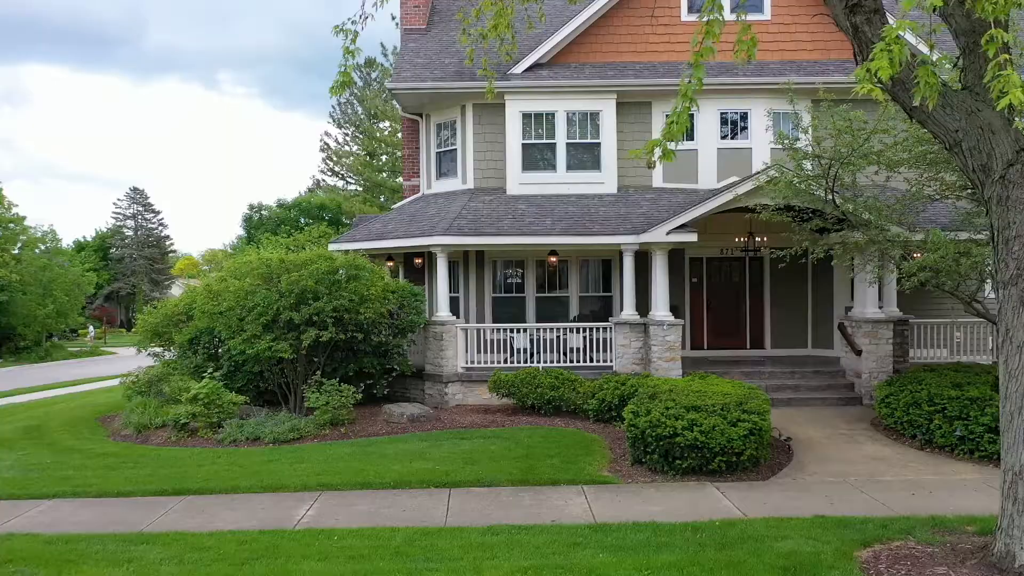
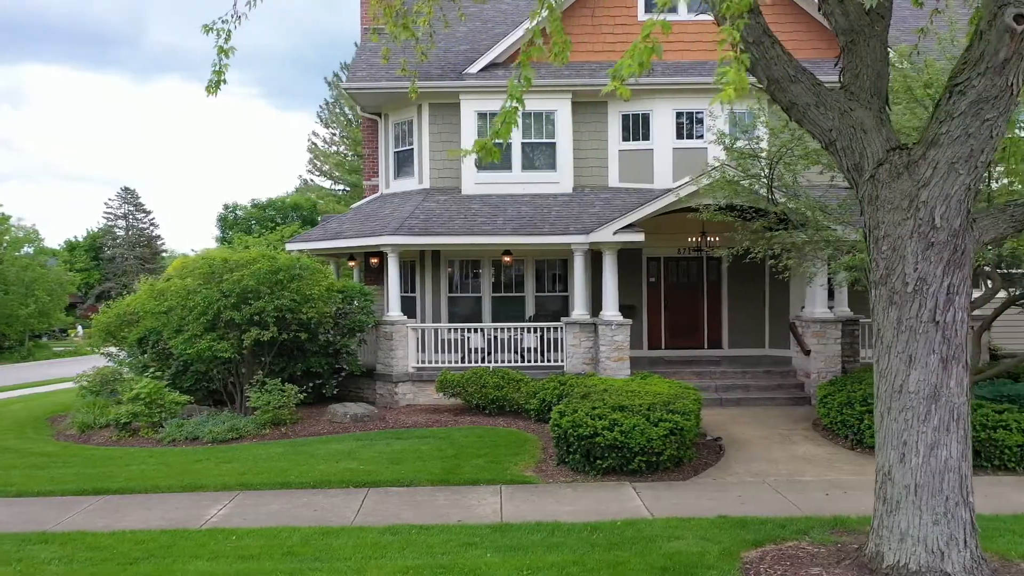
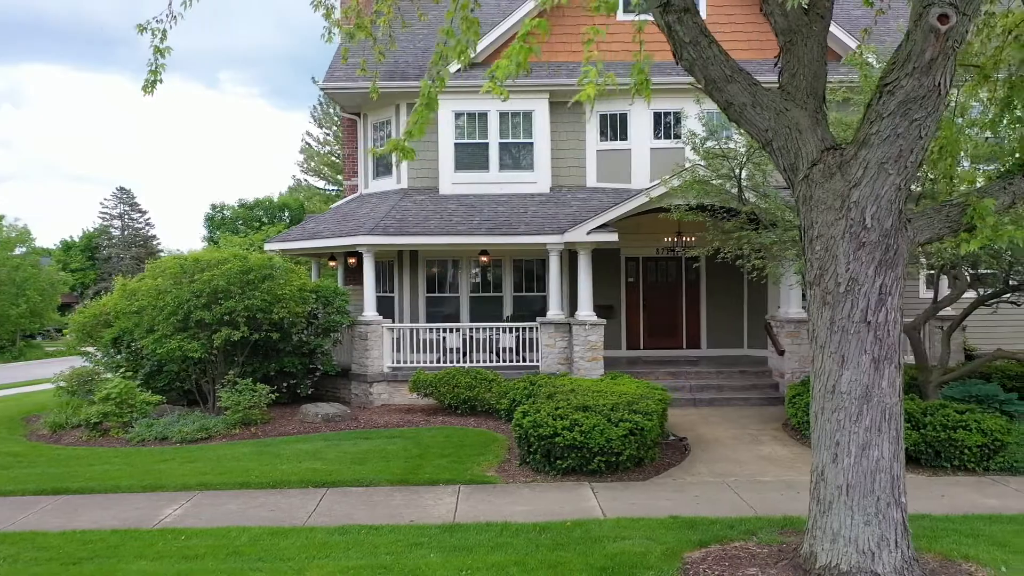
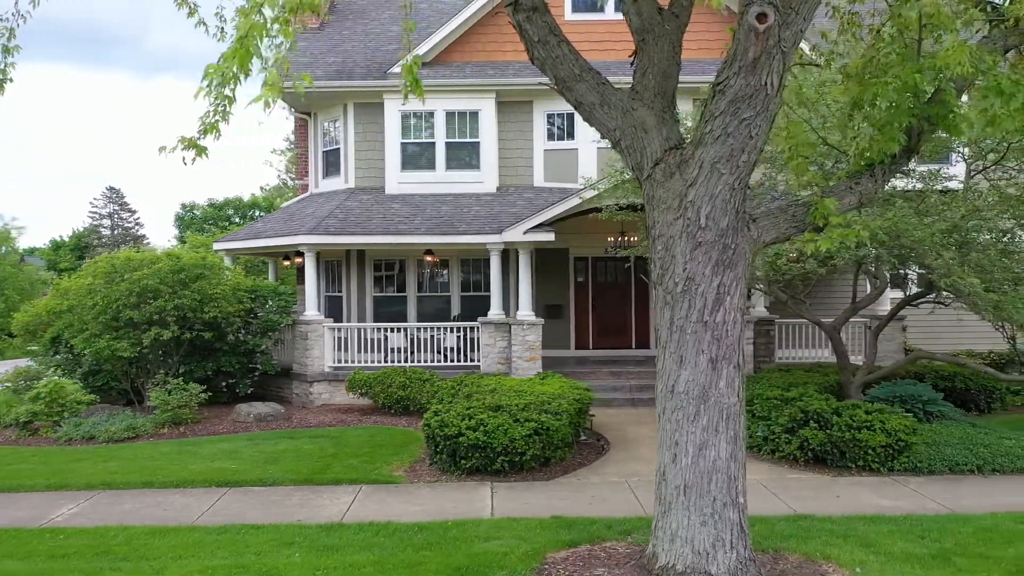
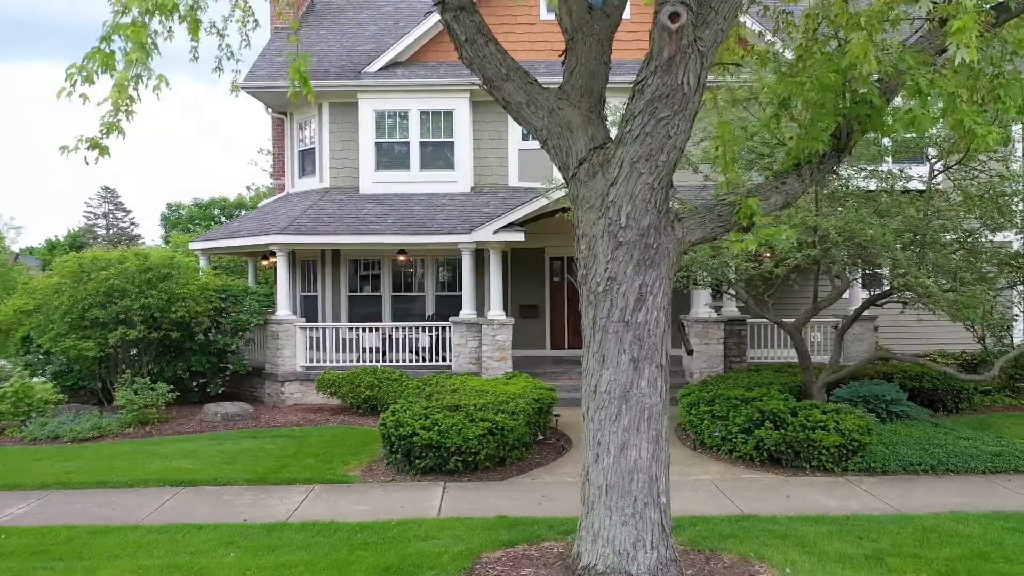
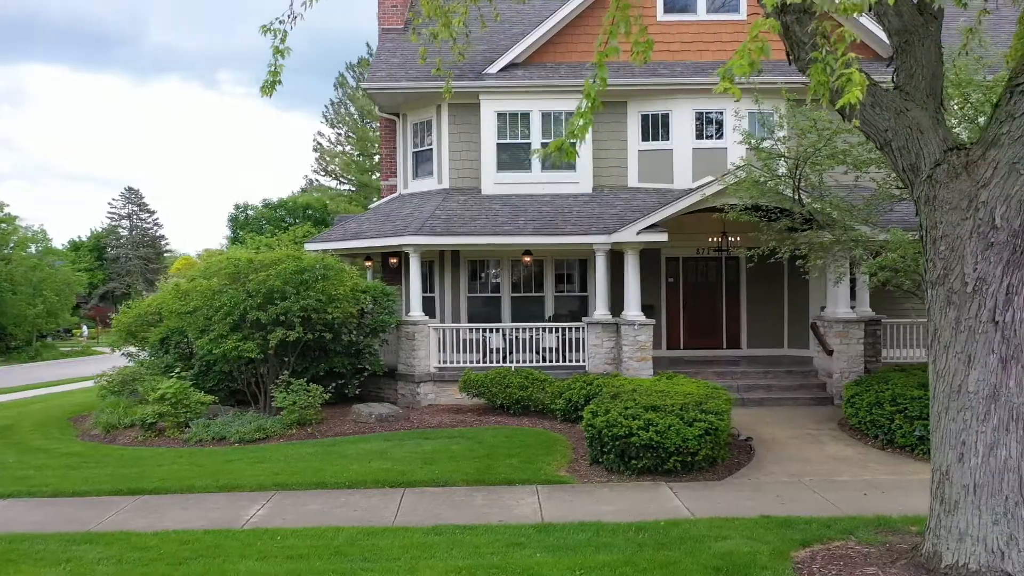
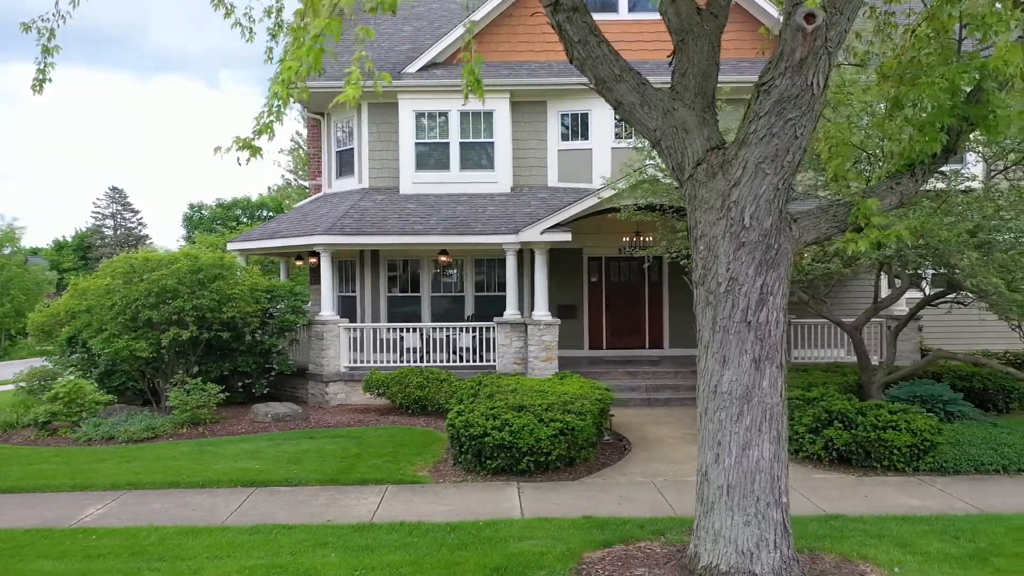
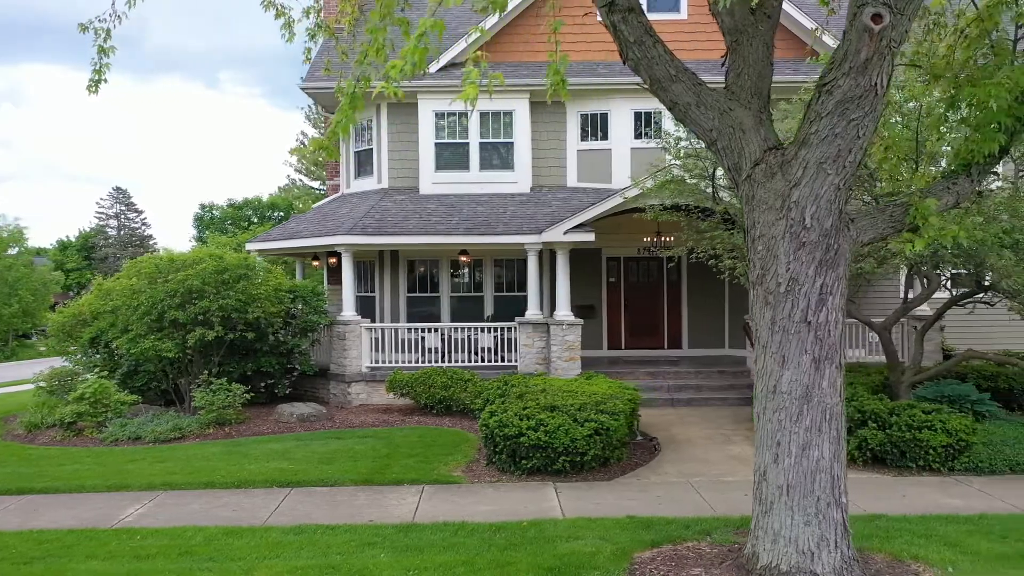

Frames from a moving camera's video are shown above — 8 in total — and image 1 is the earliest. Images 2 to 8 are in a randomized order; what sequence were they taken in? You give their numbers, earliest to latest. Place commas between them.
6, 2, 3, 8, 7, 4, 5
